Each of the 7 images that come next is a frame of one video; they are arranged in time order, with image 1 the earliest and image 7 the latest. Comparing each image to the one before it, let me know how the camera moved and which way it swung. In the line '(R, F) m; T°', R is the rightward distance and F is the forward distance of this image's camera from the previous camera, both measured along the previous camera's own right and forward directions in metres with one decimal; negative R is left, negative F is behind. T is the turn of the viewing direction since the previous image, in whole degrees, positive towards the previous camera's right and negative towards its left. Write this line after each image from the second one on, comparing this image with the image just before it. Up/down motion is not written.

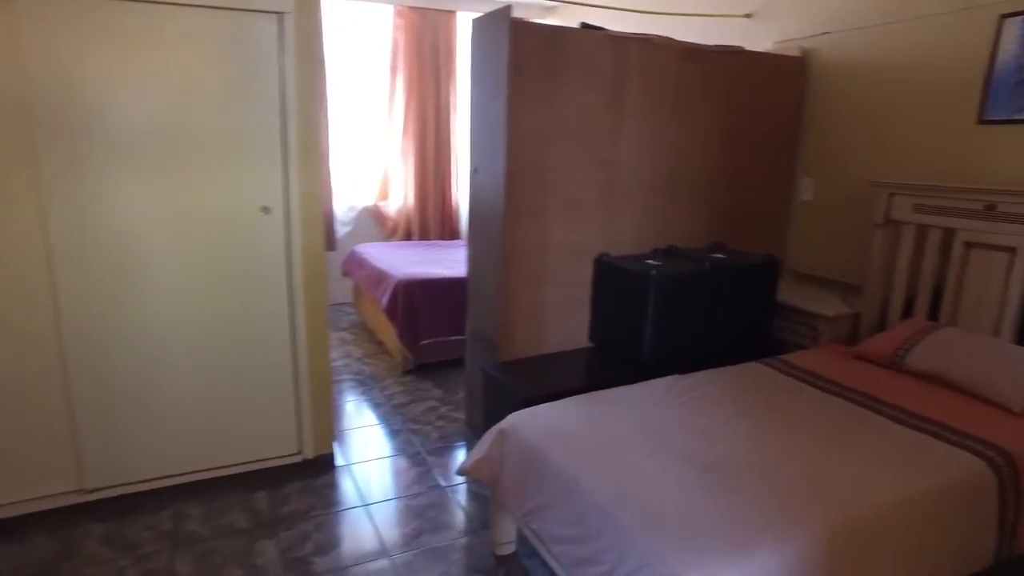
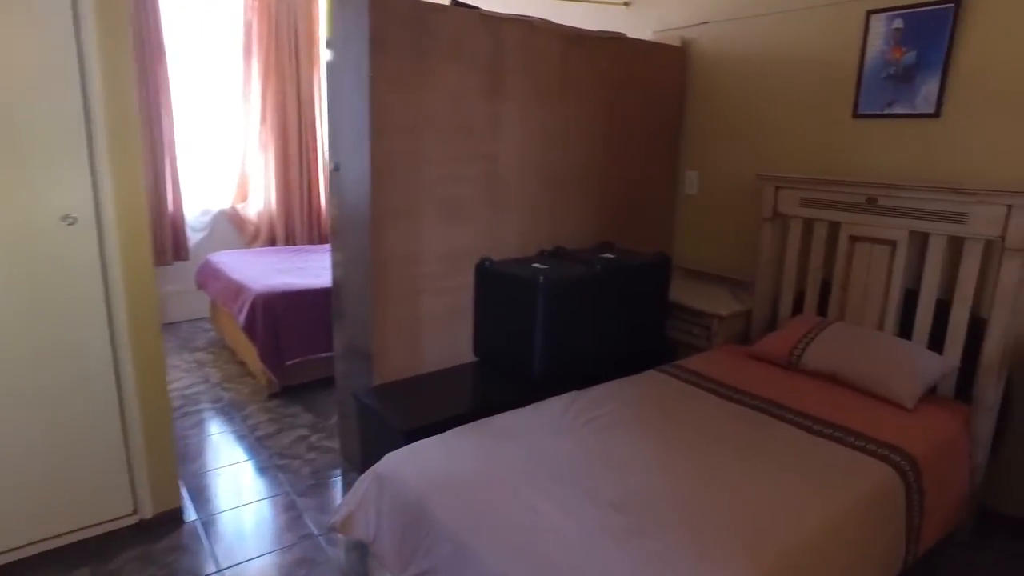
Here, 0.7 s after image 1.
(0.0, +0.3) m; +10°
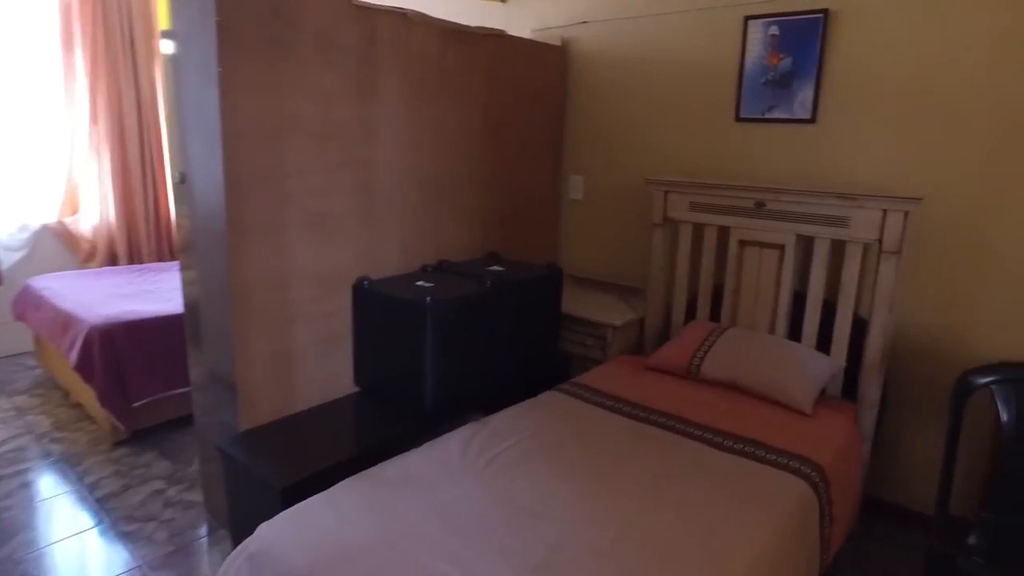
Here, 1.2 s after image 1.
(0.0, +0.2) m; +11°
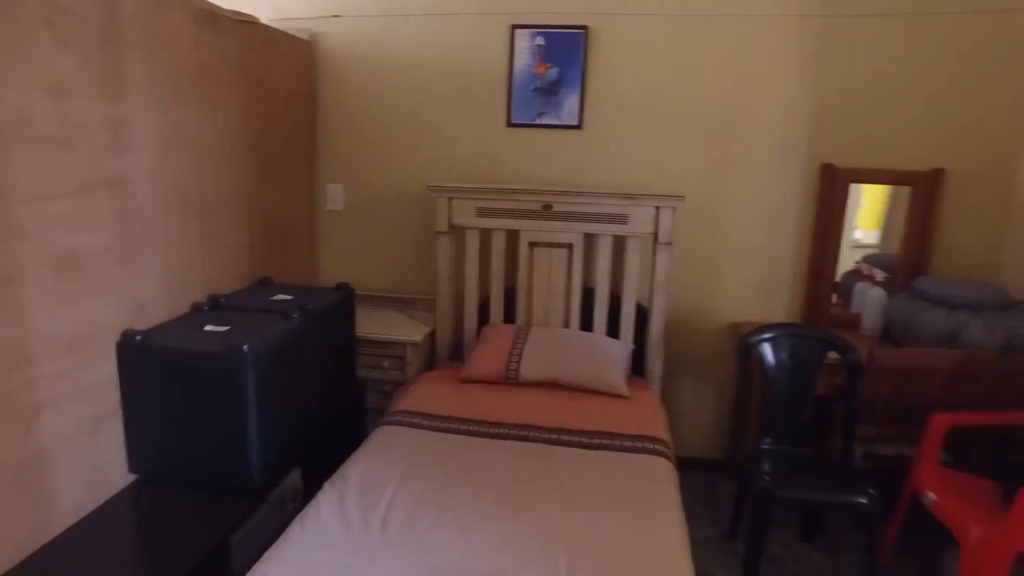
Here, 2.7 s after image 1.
(-0.6, +0.3) m; +31°
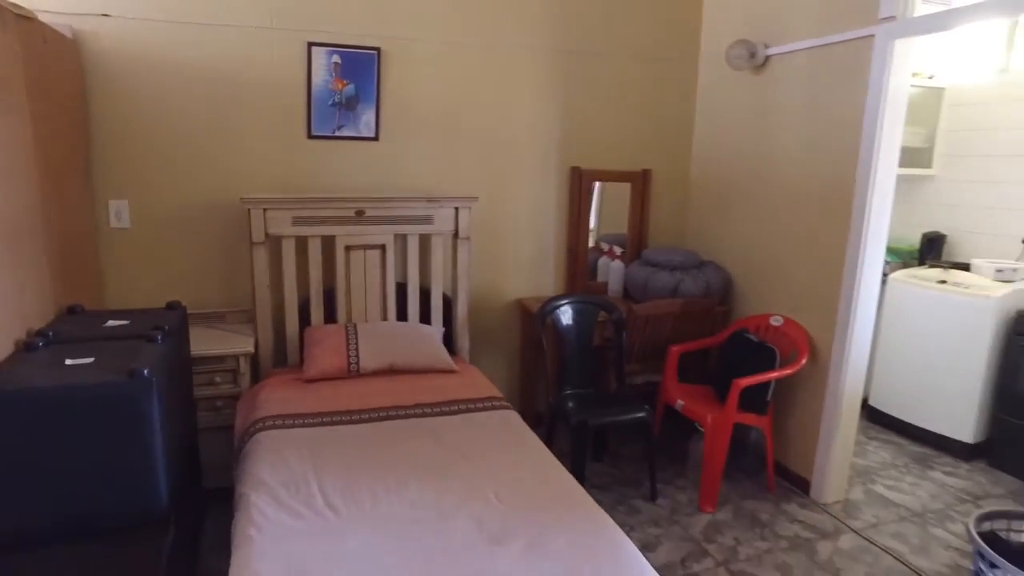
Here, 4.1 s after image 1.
(-0.6, -0.2) m; +28°
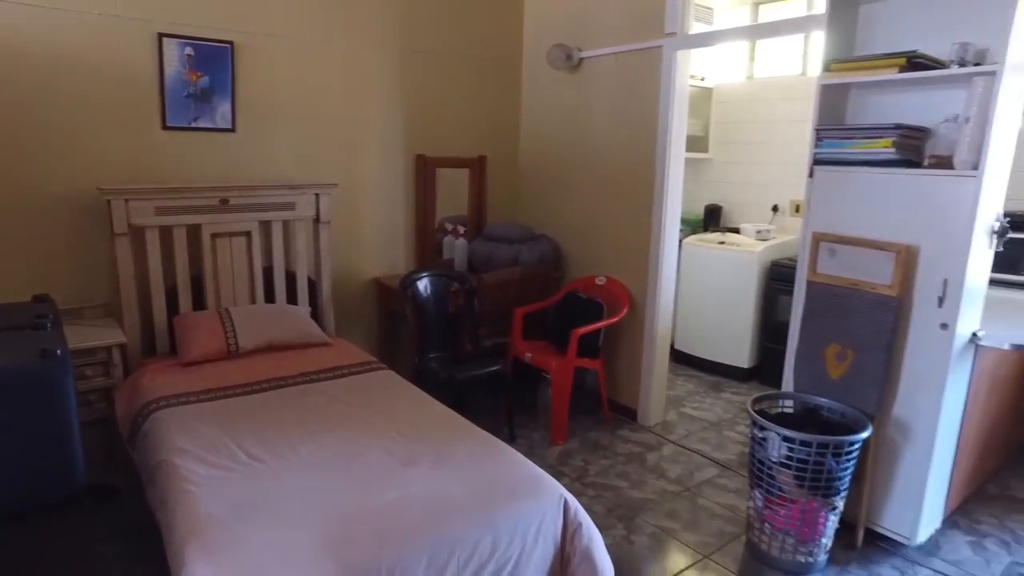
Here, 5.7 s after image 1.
(-0.2, -0.3) m; +16°
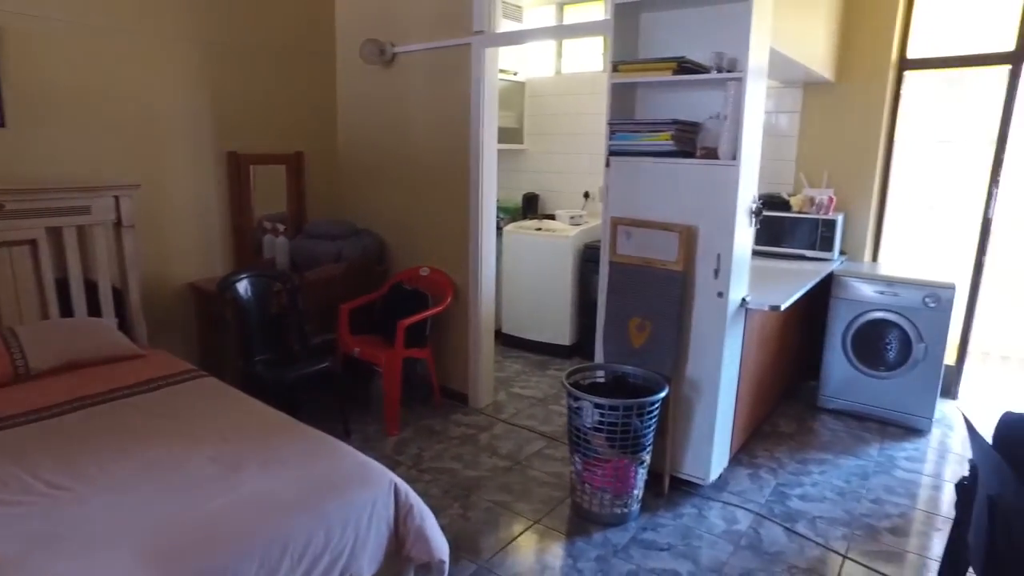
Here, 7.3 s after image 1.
(0.0, -0.1) m; +14°
